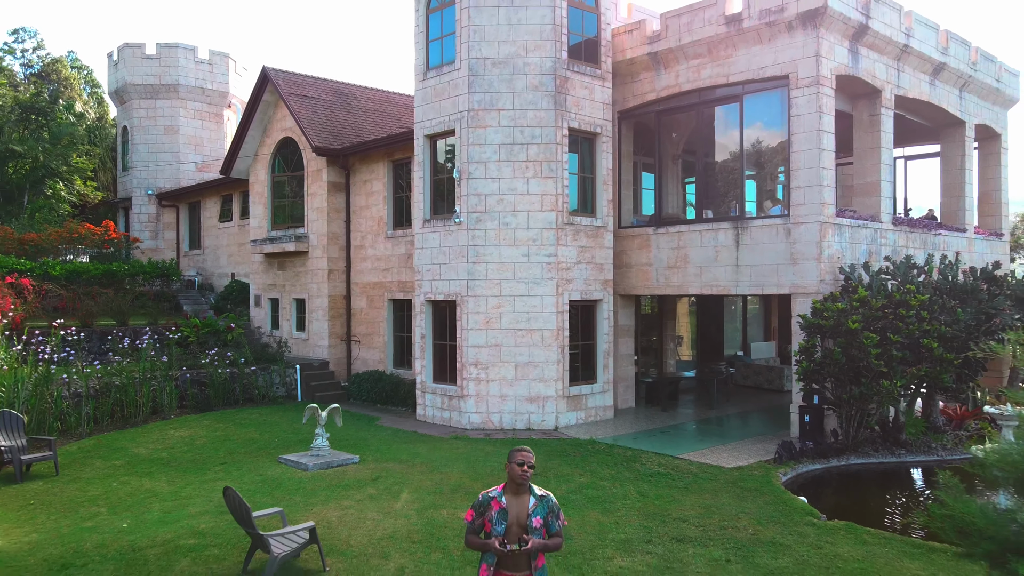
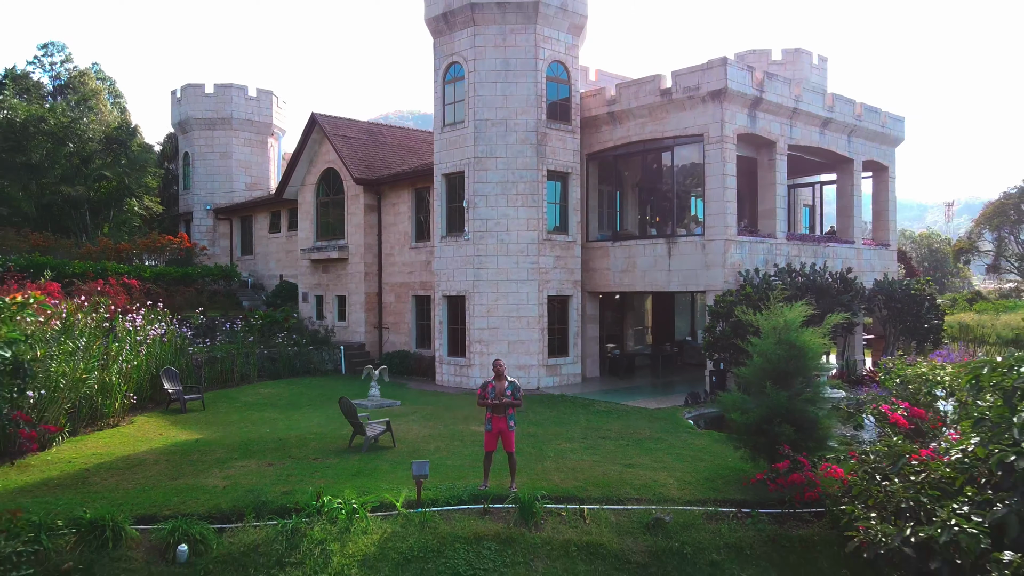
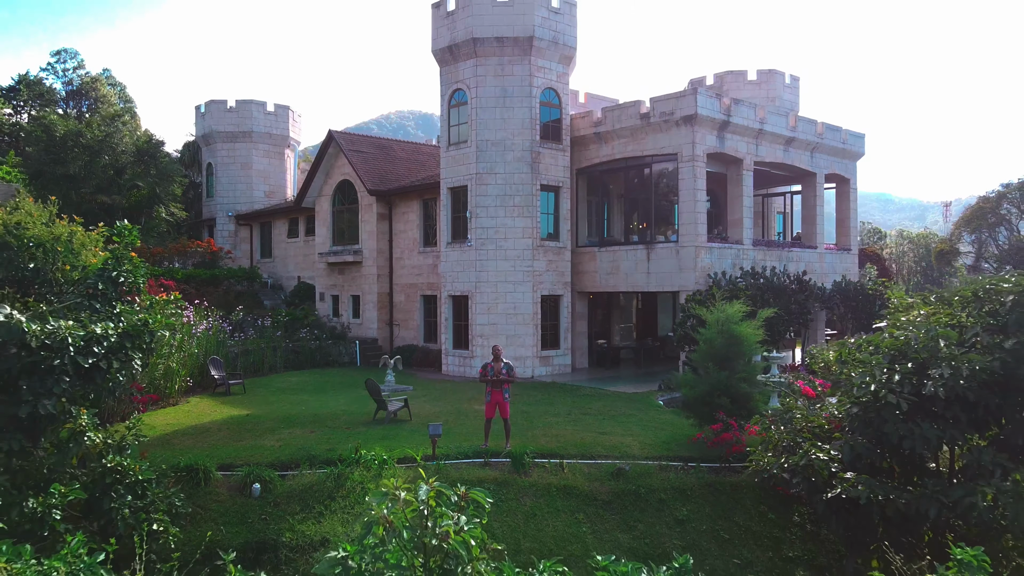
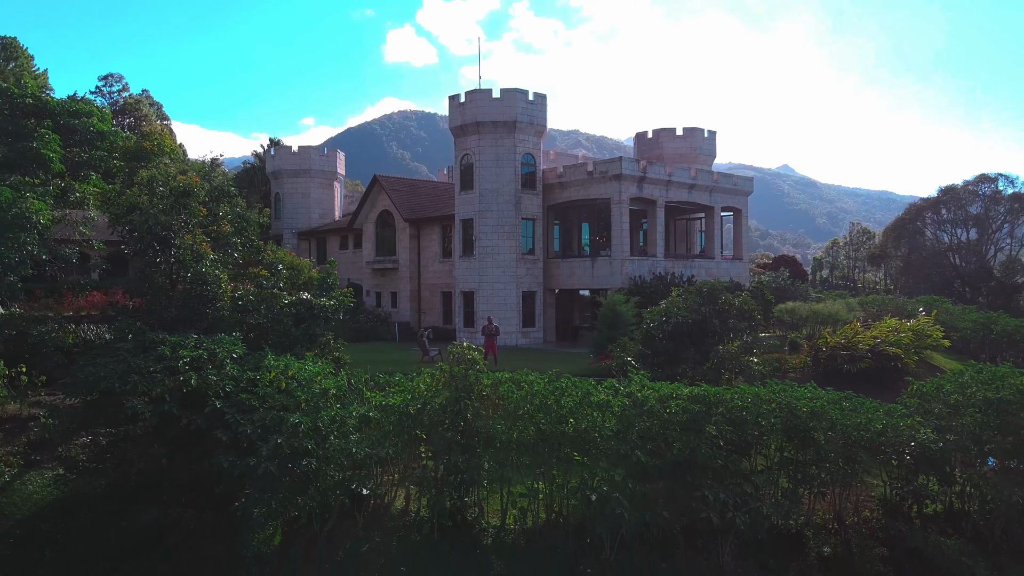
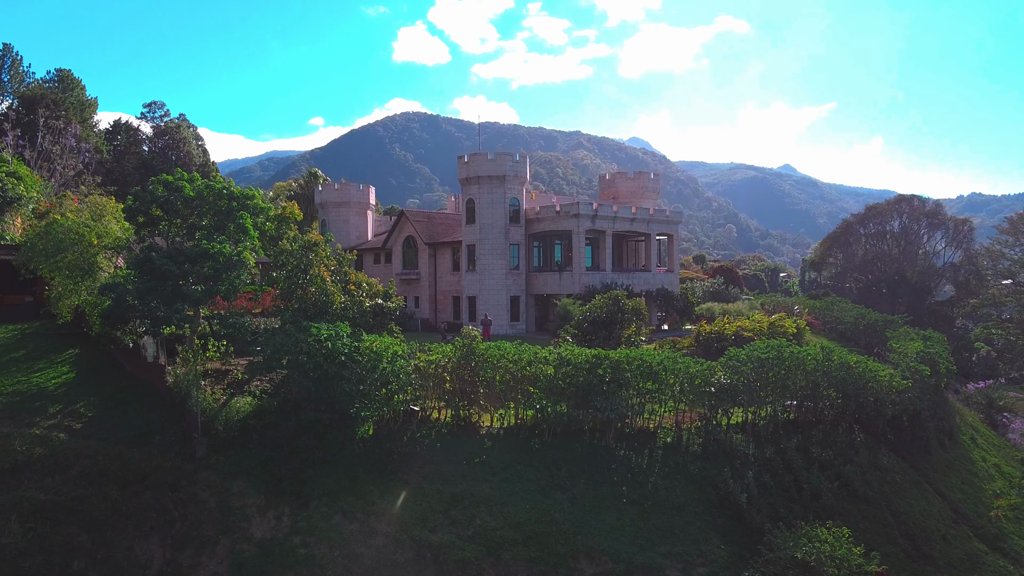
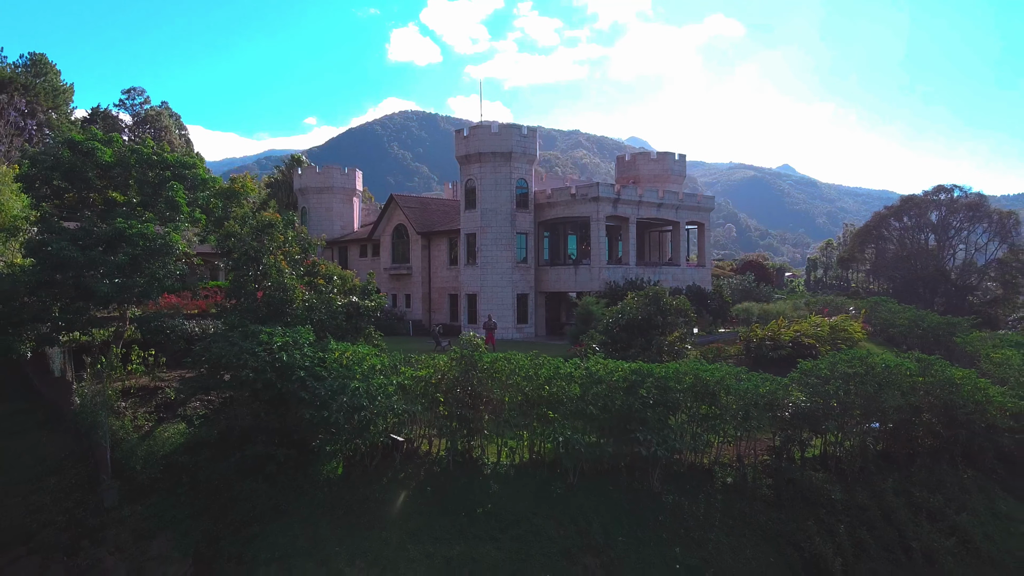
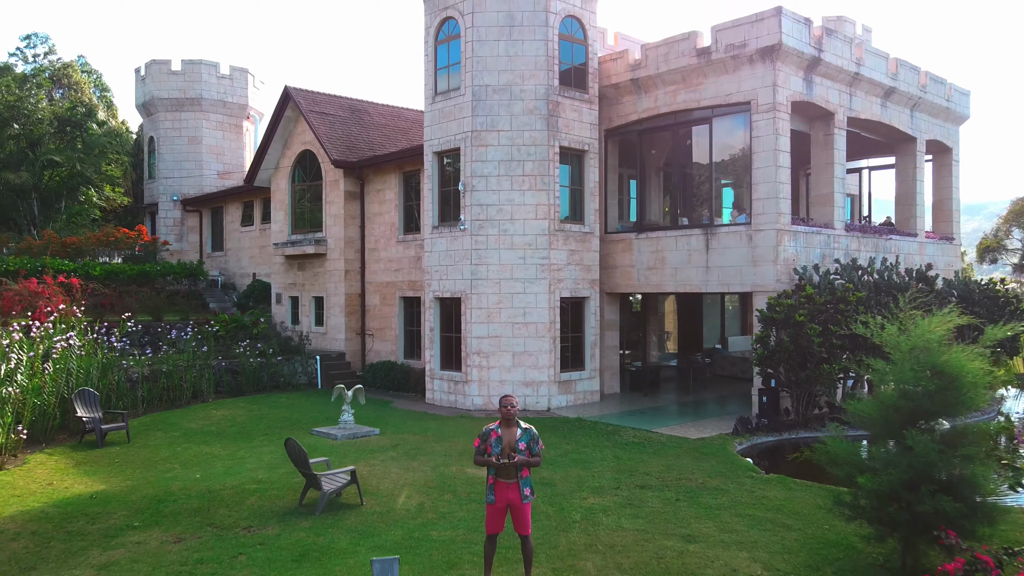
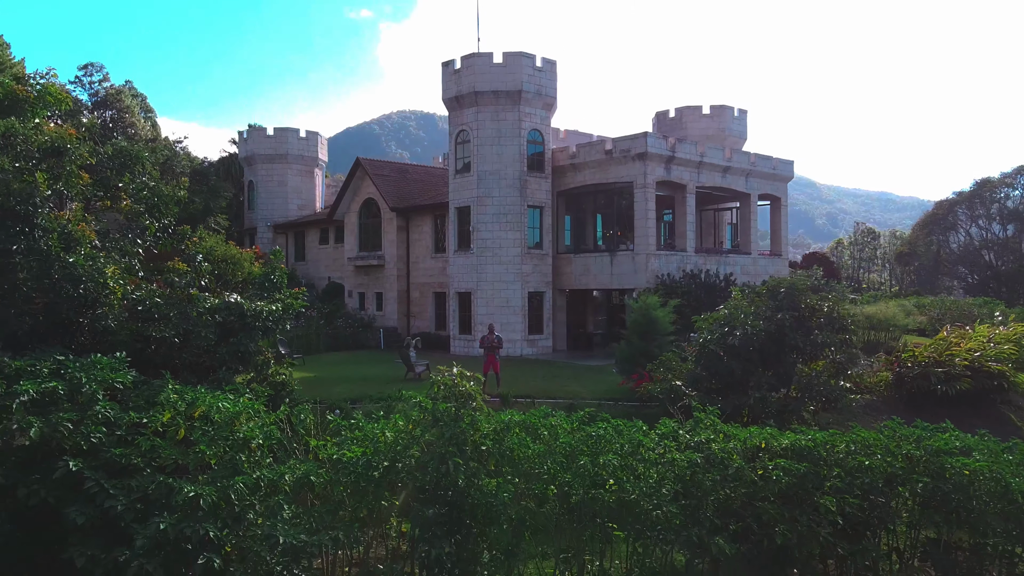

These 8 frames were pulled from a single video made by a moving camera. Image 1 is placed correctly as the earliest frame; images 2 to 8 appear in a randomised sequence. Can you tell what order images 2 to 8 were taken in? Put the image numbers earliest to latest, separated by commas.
7, 2, 3, 8, 4, 6, 5
